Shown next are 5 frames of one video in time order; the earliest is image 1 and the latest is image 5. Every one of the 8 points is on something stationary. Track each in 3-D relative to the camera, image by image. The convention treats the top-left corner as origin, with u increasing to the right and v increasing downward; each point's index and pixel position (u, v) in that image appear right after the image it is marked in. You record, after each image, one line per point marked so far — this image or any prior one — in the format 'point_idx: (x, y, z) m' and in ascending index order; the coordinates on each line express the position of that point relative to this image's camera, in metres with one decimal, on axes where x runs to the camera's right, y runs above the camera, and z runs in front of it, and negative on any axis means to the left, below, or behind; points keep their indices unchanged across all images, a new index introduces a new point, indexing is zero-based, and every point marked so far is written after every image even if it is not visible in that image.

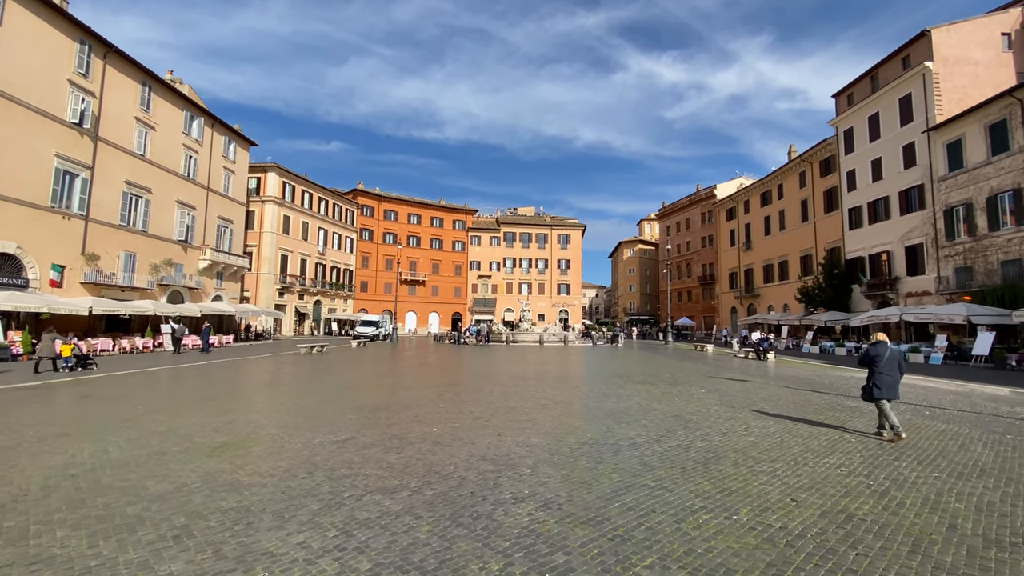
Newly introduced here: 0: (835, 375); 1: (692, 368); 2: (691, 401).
0: (+8.8, -2.4, +13.4) m
1: (+5.4, -2.4, +14.6) m
2: (+2.9, -1.8, +7.7) m
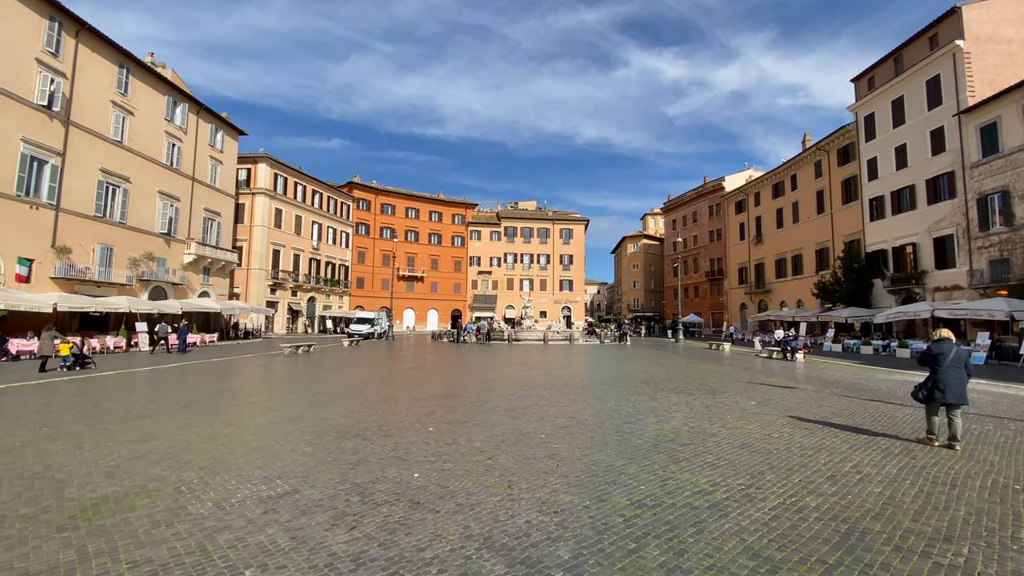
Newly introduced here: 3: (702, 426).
0: (+8.9, -2.2, +11.8) m
1: (+5.6, -2.2, +13.0) m
2: (+3.0, -1.6, +6.0) m
3: (+2.1, -1.5, +5.5) m
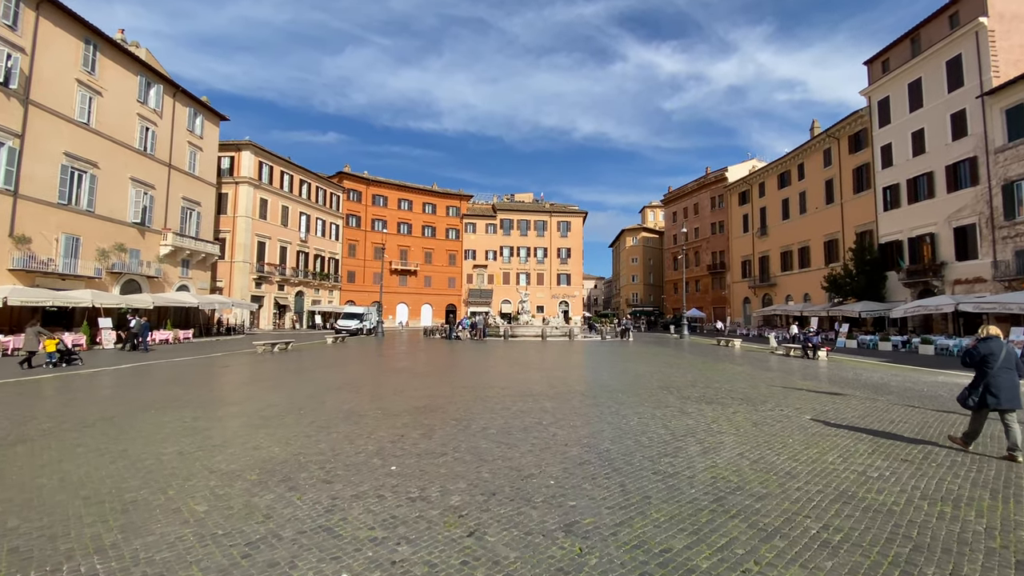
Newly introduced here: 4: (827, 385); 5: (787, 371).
0: (+8.8, -2.0, +10.4) m
1: (+5.5, -2.0, +11.6) m
2: (+2.9, -1.5, +4.6) m
3: (+2.1, -1.4, +4.0) m
4: (+5.9, -1.8, +9.1) m
5: (+7.2, -2.2, +12.8) m
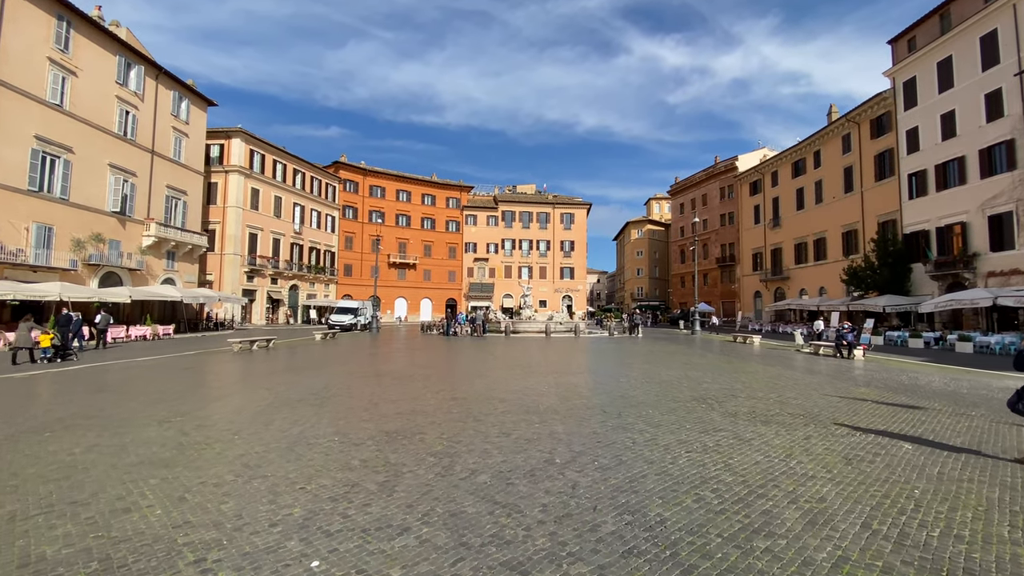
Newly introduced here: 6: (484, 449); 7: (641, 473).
0: (+8.9, -1.8, +8.9) m
1: (+5.5, -1.8, +10.1) m
2: (+2.9, -1.4, +3.1) m
3: (+2.1, -1.3, +2.5) m
4: (+5.9, -1.7, +7.6) m
5: (+7.2, -2.0, +11.3) m
6: (-0.2, -1.3, +3.9) m
7: (+0.9, -1.3, +3.4) m
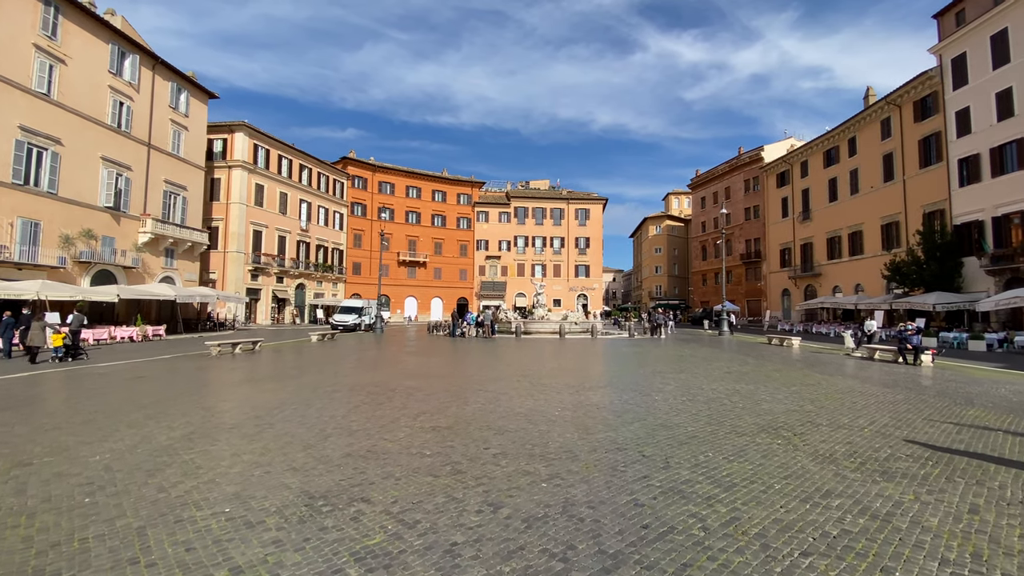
0: (+9.0, -1.6, +6.9) m
1: (+5.6, -1.7, +8.3) m
2: (+2.8, -1.3, +1.4) m
3: (+2.0, -1.2, +0.8) m
4: (+5.9, -1.5, +5.8) m
5: (+7.4, -1.8, +9.5) m
6: (-0.3, -1.2, +2.3) m
7: (+0.8, -1.2, +1.7) m
